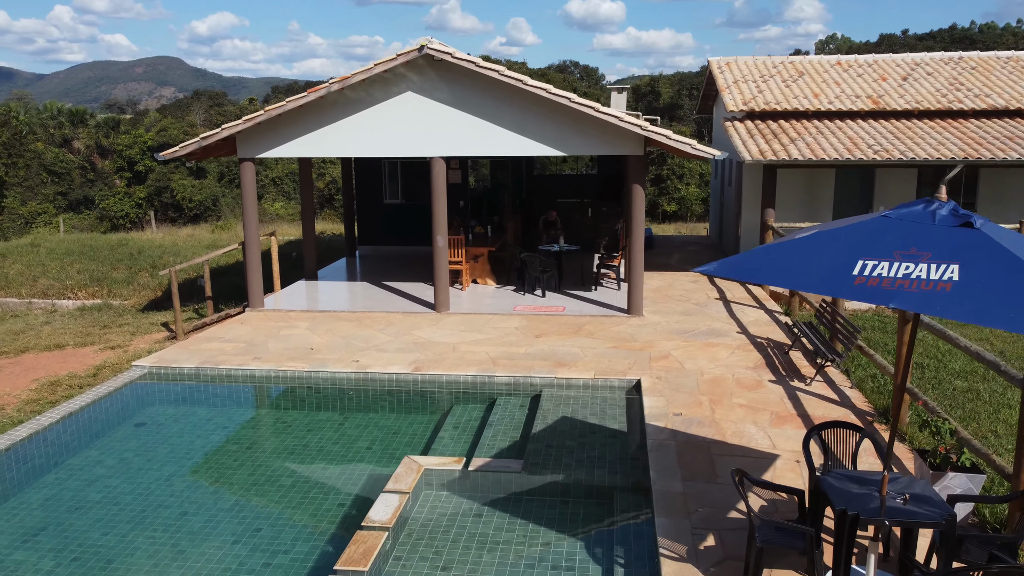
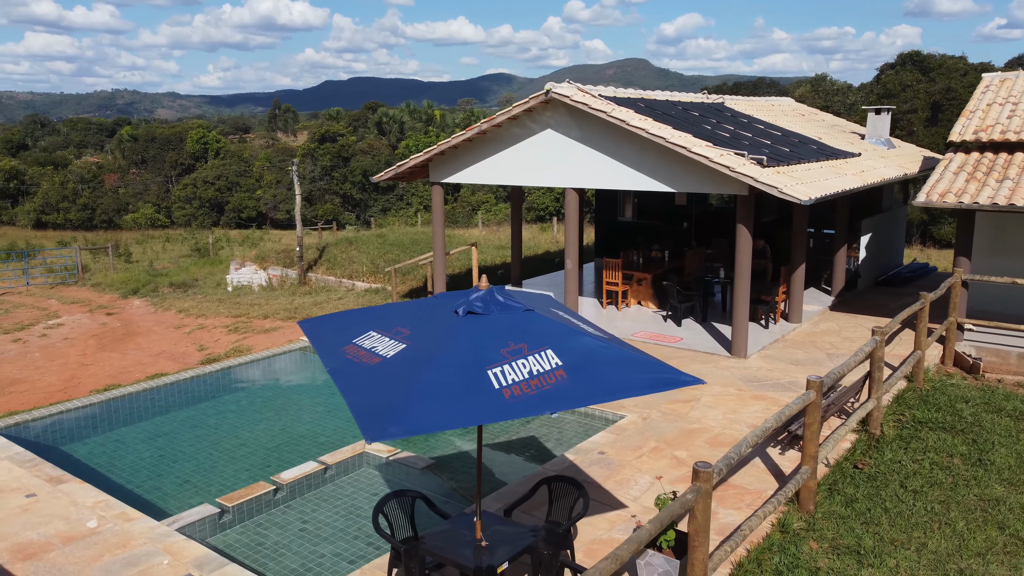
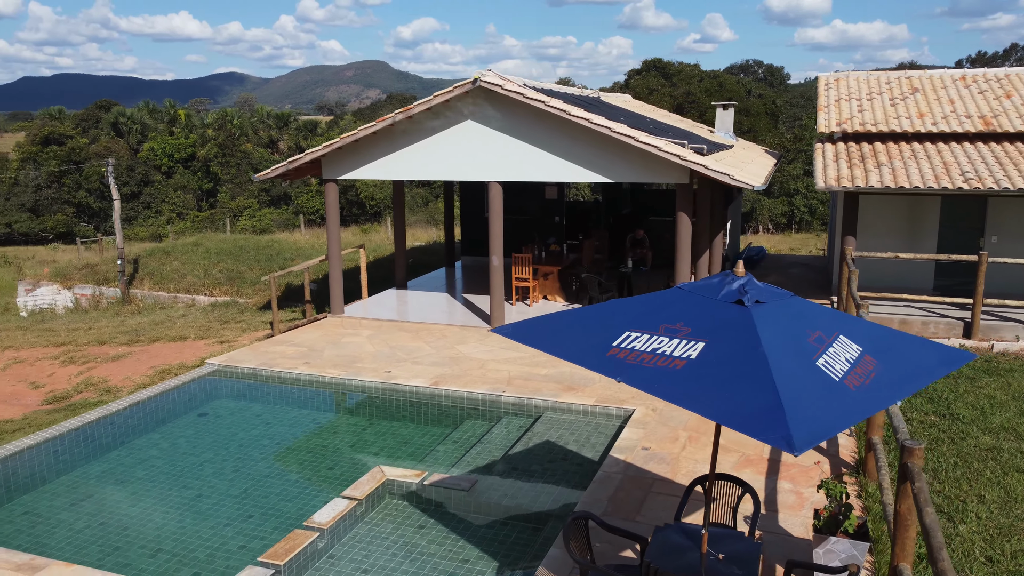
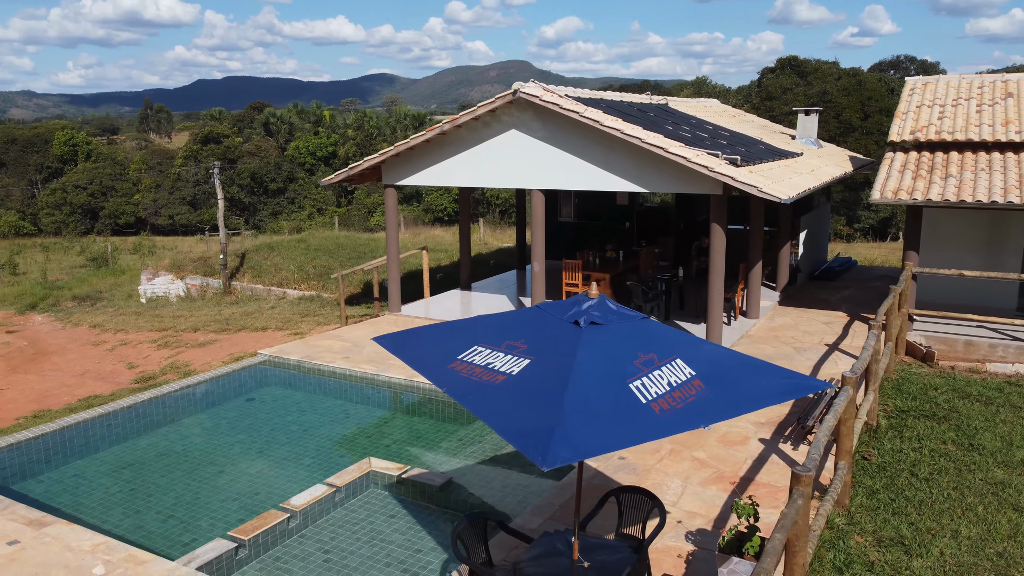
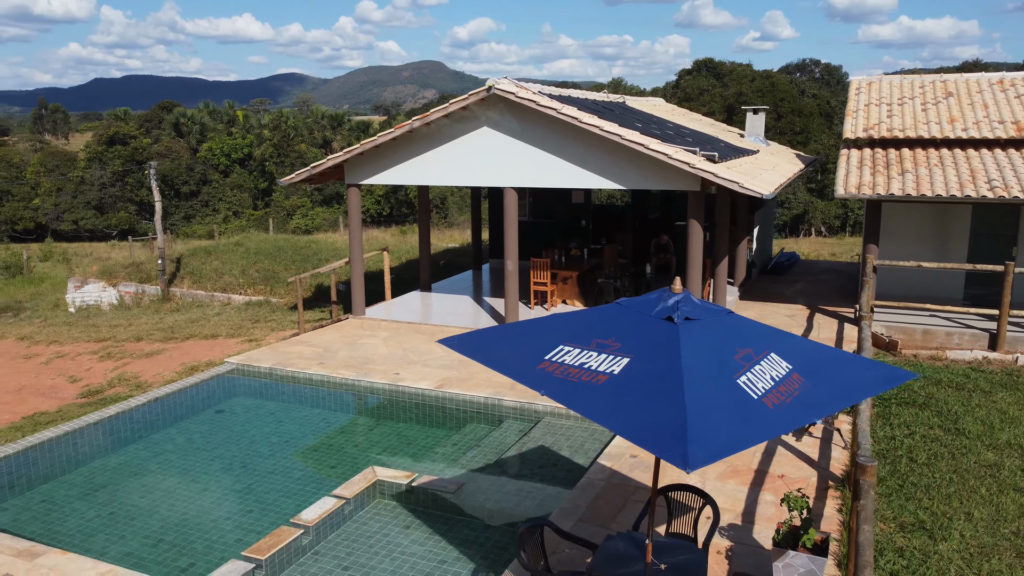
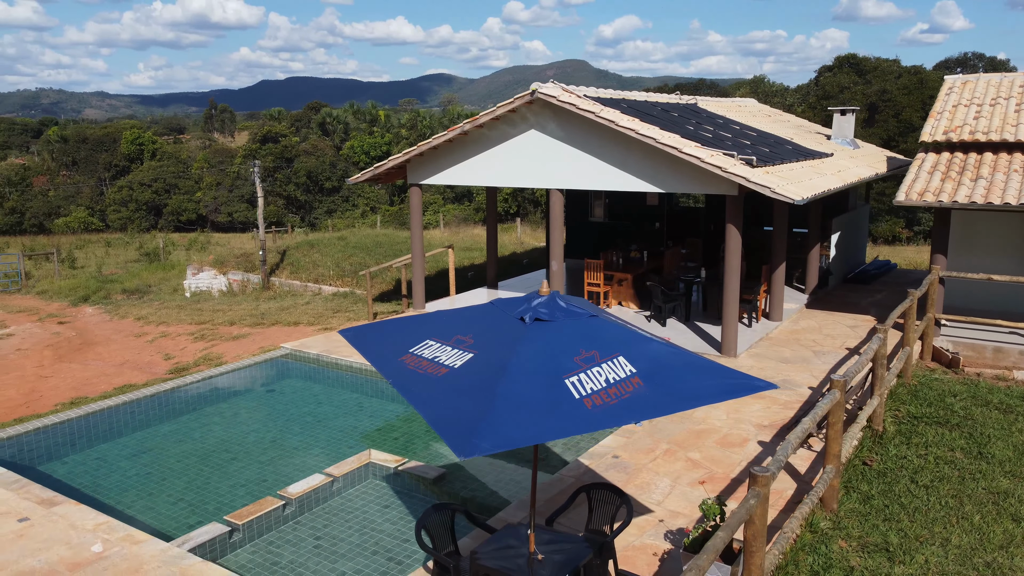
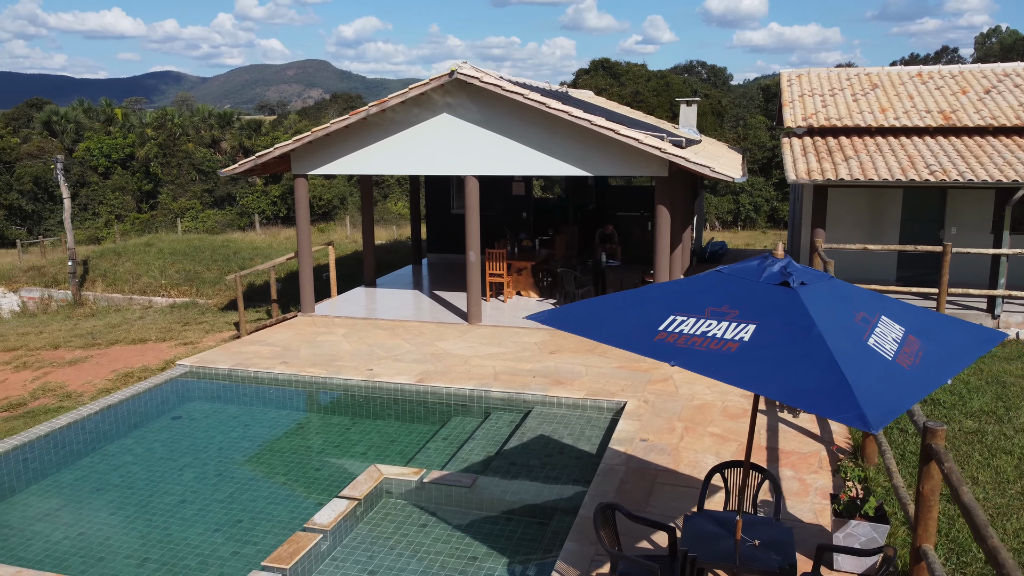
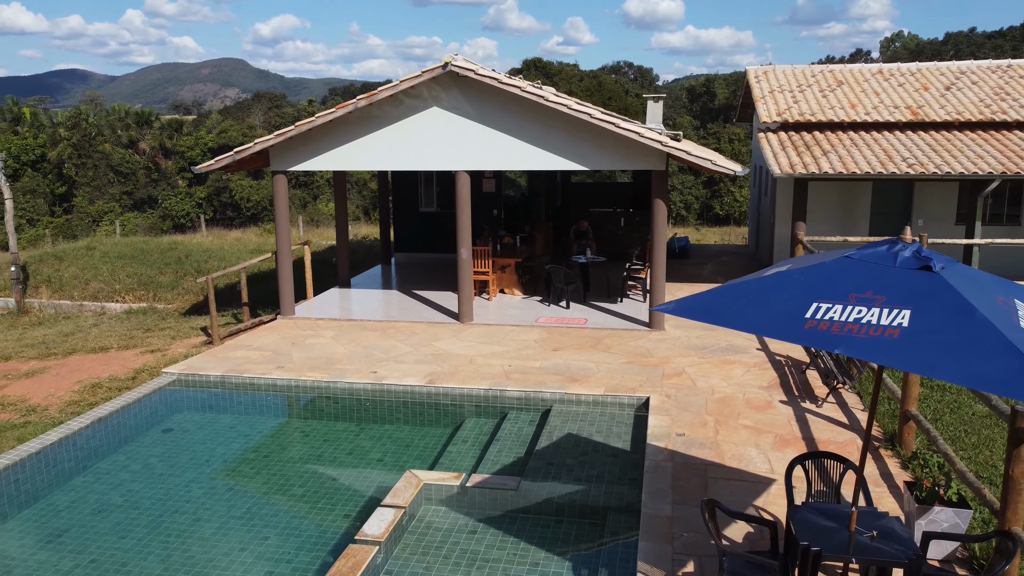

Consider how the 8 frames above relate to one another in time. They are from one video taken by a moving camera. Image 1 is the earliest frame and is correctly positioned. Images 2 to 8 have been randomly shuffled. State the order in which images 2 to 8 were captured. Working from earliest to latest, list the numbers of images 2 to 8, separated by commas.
8, 7, 3, 5, 4, 6, 2
